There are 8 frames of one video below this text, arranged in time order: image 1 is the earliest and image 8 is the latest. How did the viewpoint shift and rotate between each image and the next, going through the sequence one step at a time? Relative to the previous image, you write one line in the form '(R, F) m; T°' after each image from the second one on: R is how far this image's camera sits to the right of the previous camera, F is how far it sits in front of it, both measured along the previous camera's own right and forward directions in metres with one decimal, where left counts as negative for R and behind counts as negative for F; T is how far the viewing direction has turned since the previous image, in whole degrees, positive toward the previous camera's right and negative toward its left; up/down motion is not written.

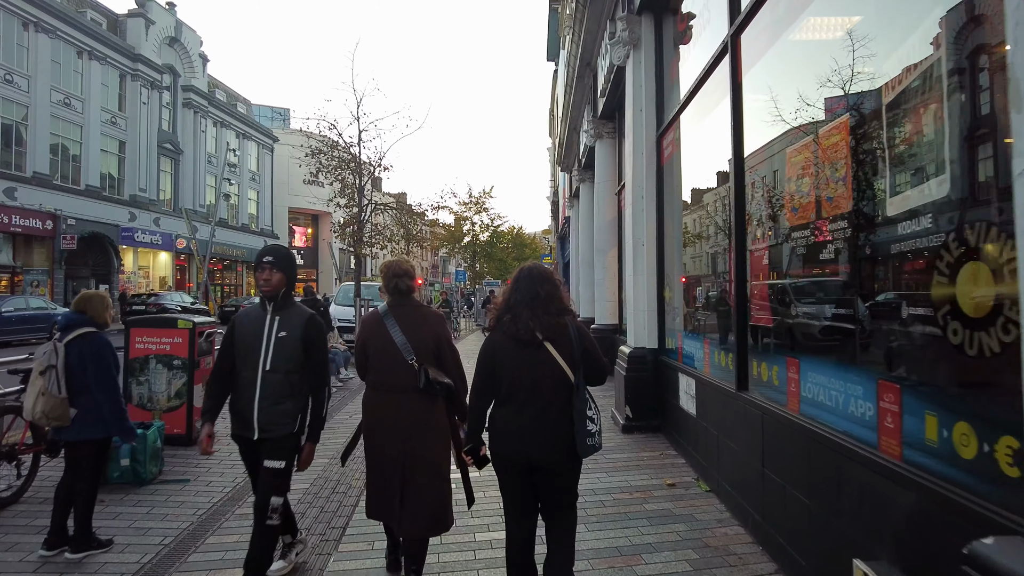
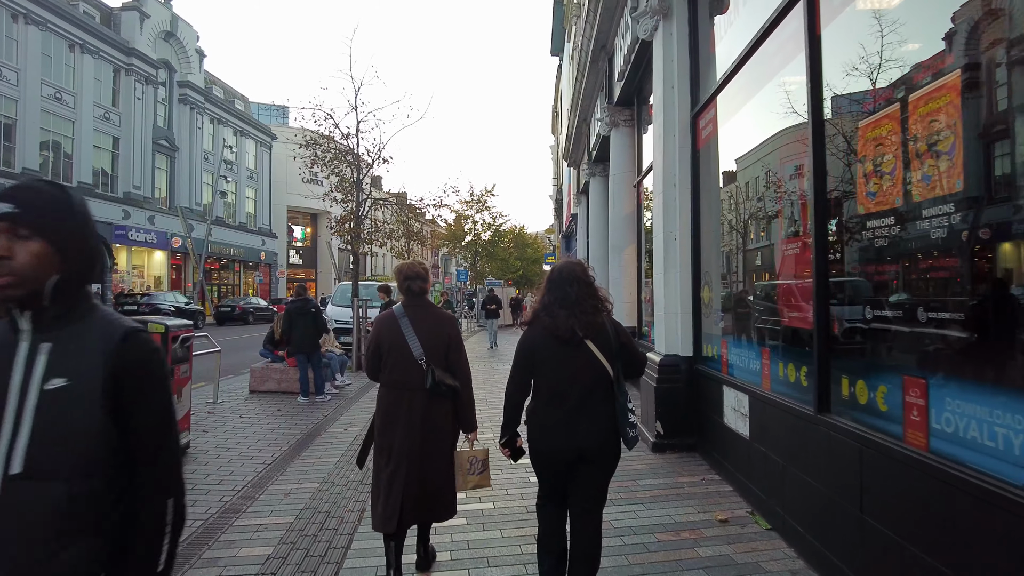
(-0.1, +0.8) m; 0°
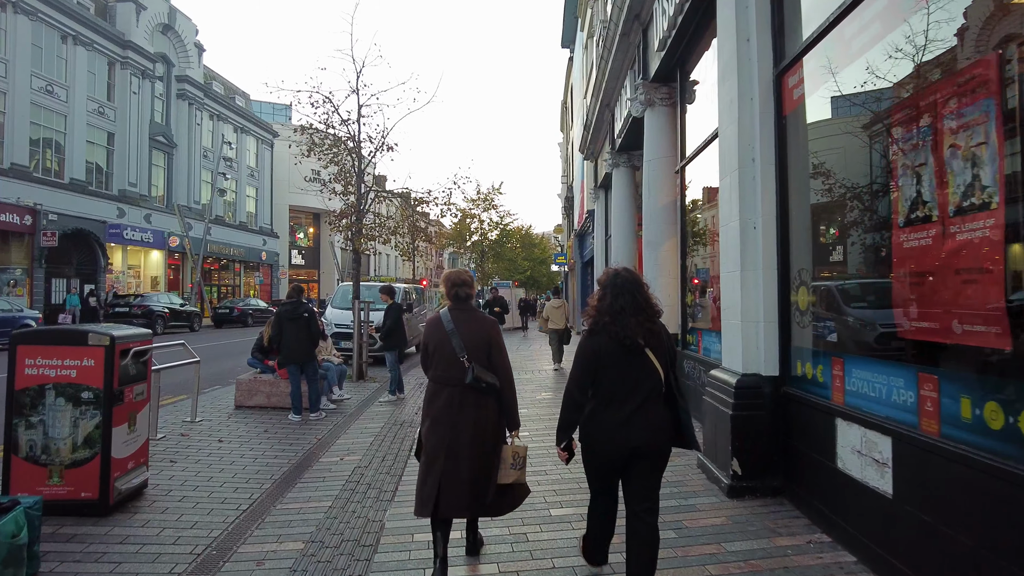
(-0.3, +1.3) m; 0°
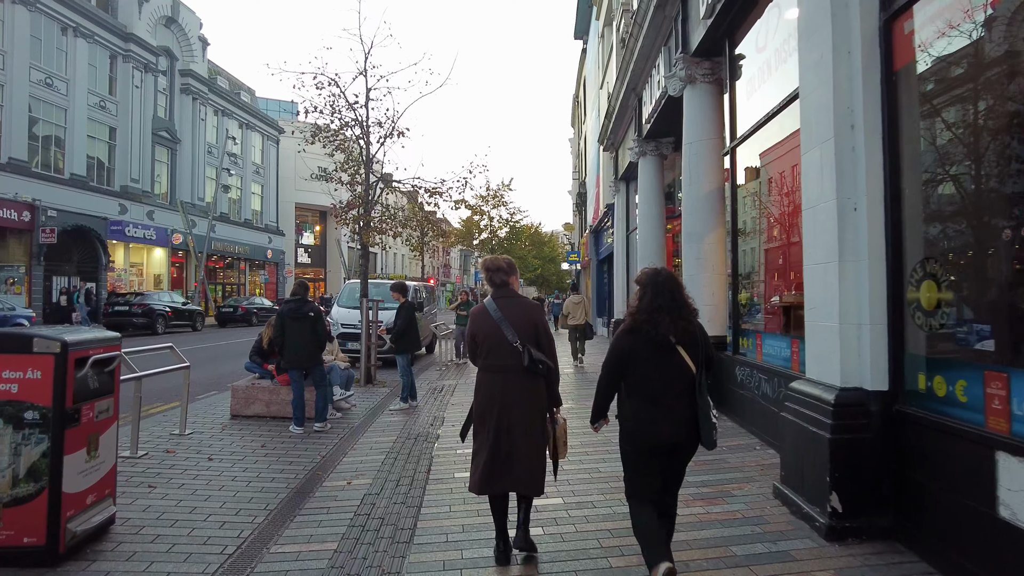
(-0.2, +0.9) m; -1°
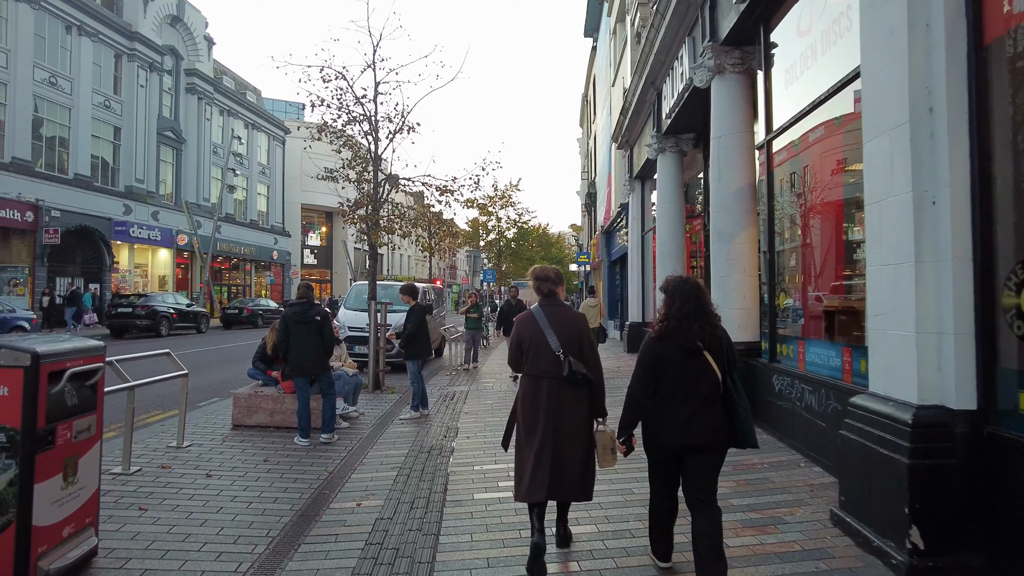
(-0.2, +0.5) m; 0°
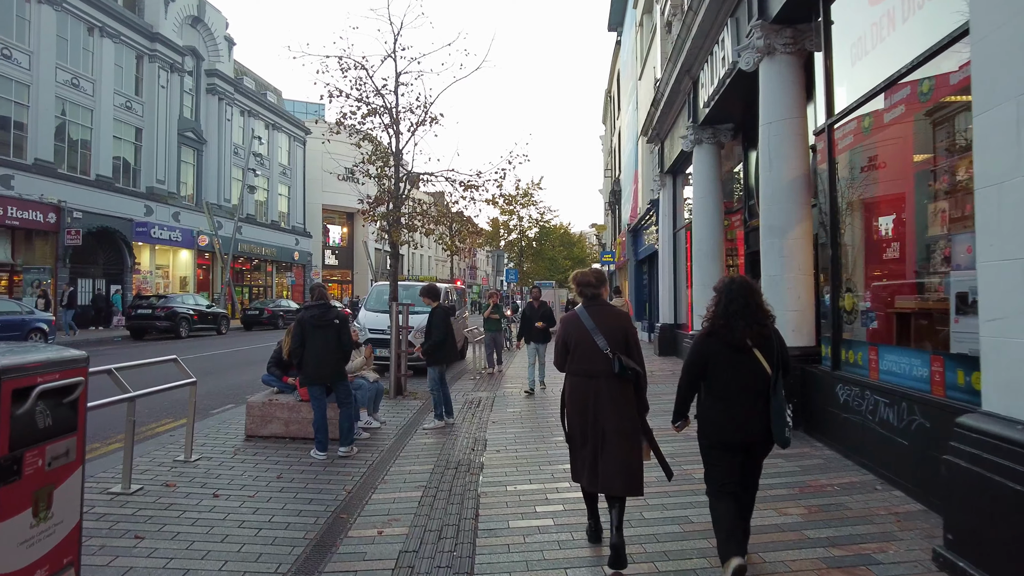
(-0.1, +0.6) m; -2°
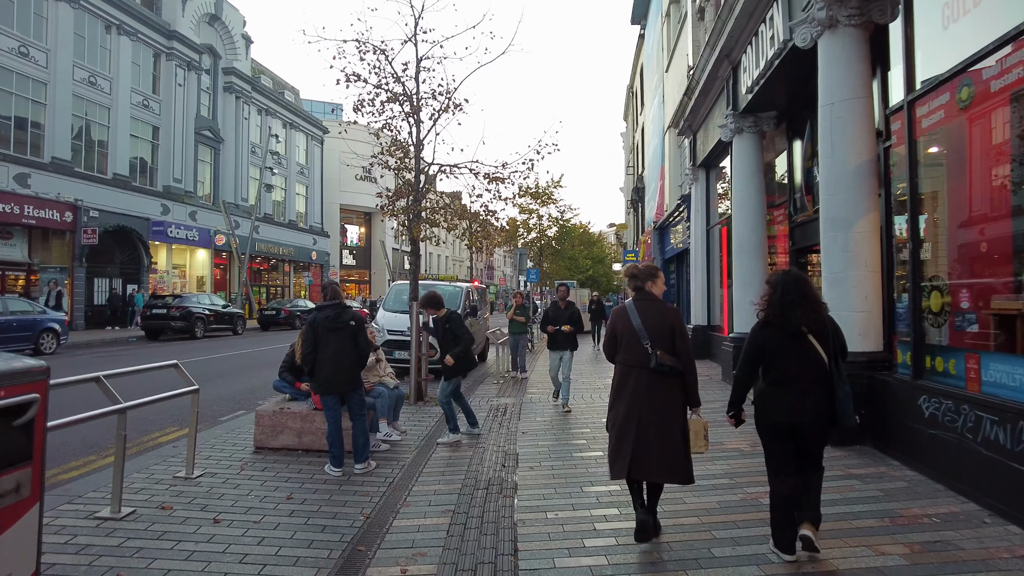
(-0.2, +0.7) m; -1°
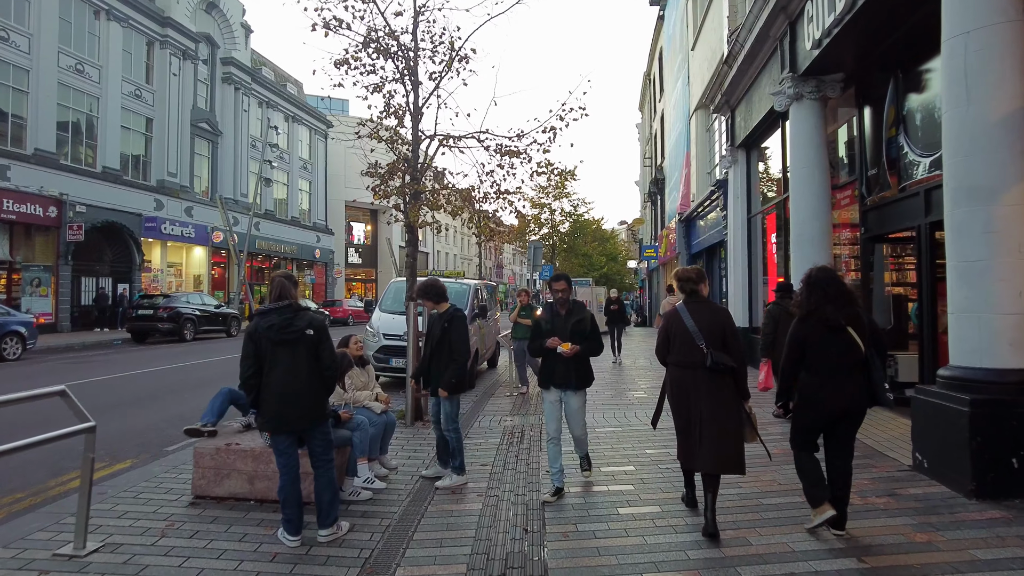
(-0.1, +1.7) m; -1°
